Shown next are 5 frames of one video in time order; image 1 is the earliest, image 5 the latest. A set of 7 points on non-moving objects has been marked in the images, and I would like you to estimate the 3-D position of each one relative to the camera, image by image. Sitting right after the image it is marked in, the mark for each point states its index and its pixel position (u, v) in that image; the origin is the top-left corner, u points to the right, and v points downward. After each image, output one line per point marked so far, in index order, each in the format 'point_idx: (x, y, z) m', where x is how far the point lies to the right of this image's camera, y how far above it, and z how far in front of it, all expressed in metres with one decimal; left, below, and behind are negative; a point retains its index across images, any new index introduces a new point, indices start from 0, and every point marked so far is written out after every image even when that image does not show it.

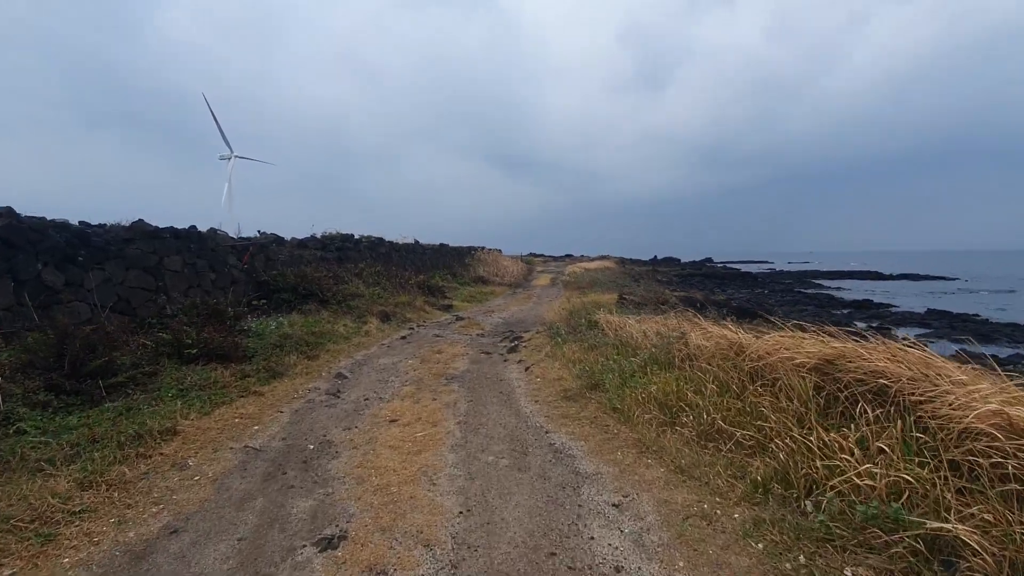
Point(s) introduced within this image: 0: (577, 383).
0: (+0.7, -1.0, +5.5) m
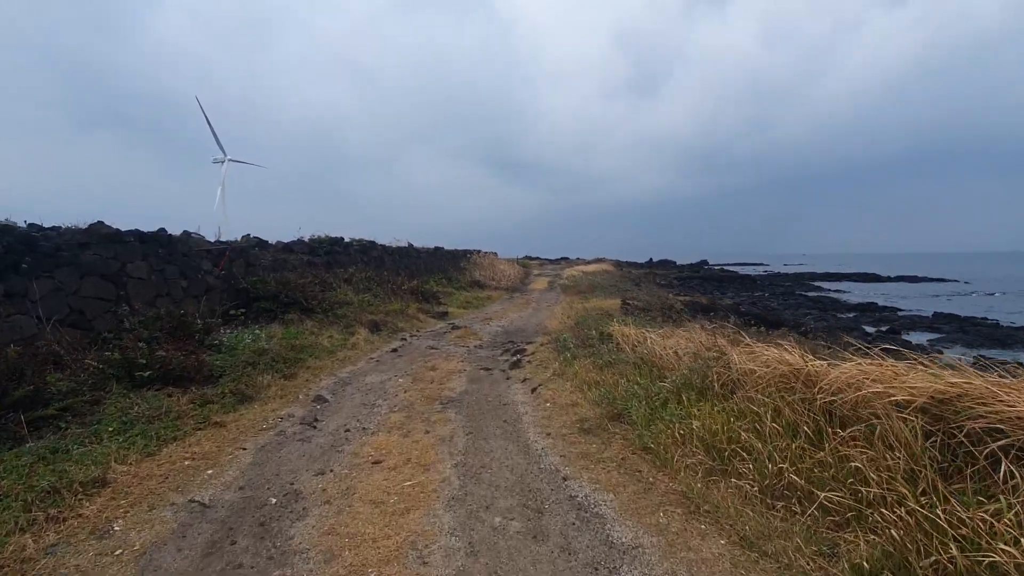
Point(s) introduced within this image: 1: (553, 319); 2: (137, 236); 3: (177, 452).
0: (+0.8, -1.1, +4.6) m
1: (+1.0, -0.7, +12.5) m
2: (-6.3, +0.9, +8.5) m
3: (-2.8, -1.4, +4.3) m
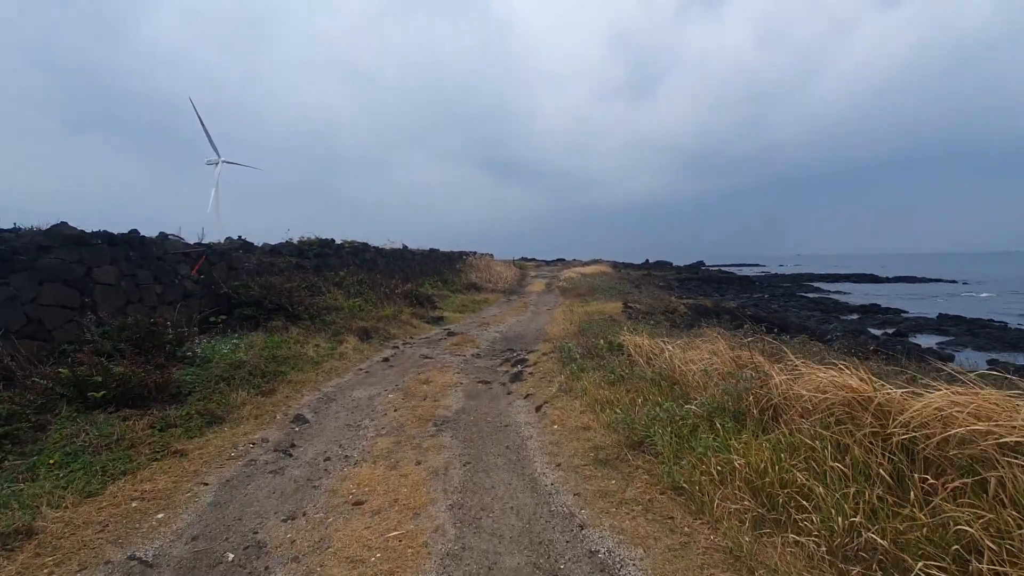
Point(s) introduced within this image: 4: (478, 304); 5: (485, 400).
0: (+0.8, -1.2, +4.0) m
1: (+1.0, -0.8, +11.9) m
2: (-6.3, +0.8, +7.9) m
3: (-2.8, -1.5, +3.7) m
4: (-1.2, -0.6, +17.7) m
5: (-0.3, -1.3, +5.8) m
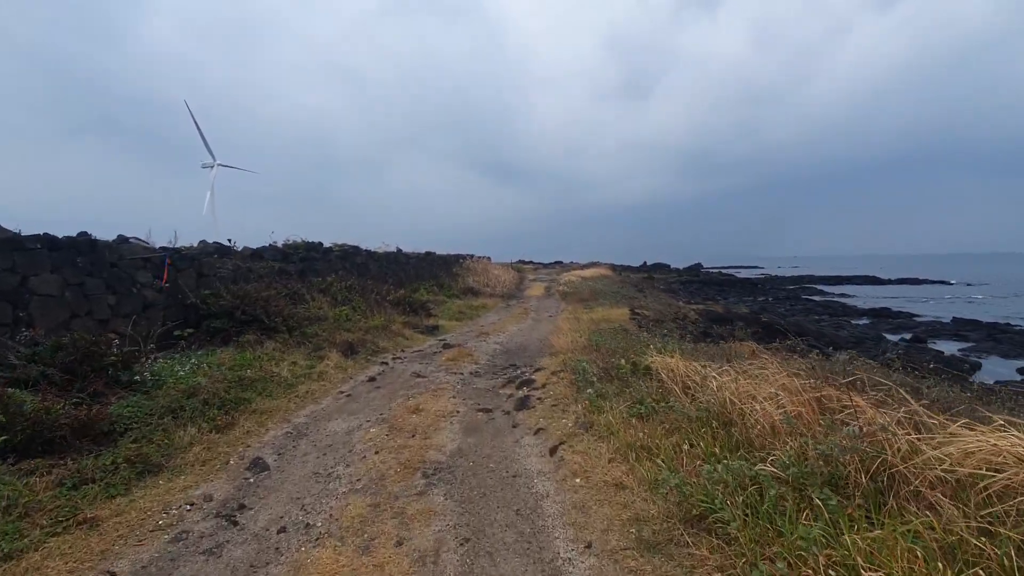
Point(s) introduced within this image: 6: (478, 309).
0: (+0.9, -1.3, +3.0) m
1: (+1.0, -1.0, +10.9) m
2: (-6.2, +0.6, +6.8) m
3: (-2.7, -1.6, +2.7) m
4: (-1.2, -0.8, +16.7) m
5: (-0.2, -1.4, +4.8) m
6: (-1.2, -0.7, +17.6) m
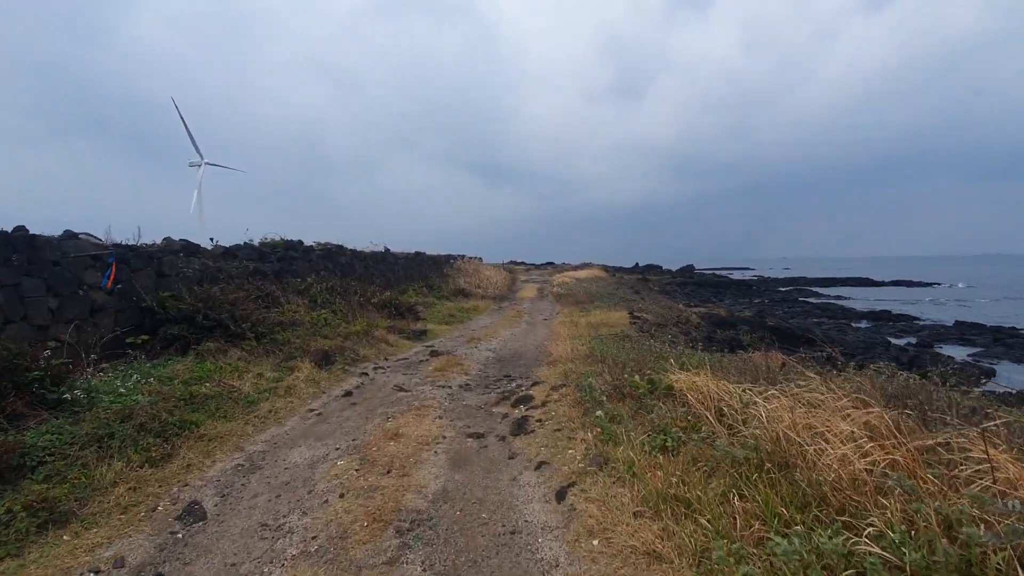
0: (+0.9, -1.3, +2.2) m
1: (+0.9, -1.0, +10.1) m
2: (-6.3, +0.6, +5.9) m
3: (-2.7, -1.6, +1.8) m
4: (-1.4, -0.8, +15.9) m
5: (-0.3, -1.4, +4.0) m
6: (-1.4, -0.7, +16.8) m
